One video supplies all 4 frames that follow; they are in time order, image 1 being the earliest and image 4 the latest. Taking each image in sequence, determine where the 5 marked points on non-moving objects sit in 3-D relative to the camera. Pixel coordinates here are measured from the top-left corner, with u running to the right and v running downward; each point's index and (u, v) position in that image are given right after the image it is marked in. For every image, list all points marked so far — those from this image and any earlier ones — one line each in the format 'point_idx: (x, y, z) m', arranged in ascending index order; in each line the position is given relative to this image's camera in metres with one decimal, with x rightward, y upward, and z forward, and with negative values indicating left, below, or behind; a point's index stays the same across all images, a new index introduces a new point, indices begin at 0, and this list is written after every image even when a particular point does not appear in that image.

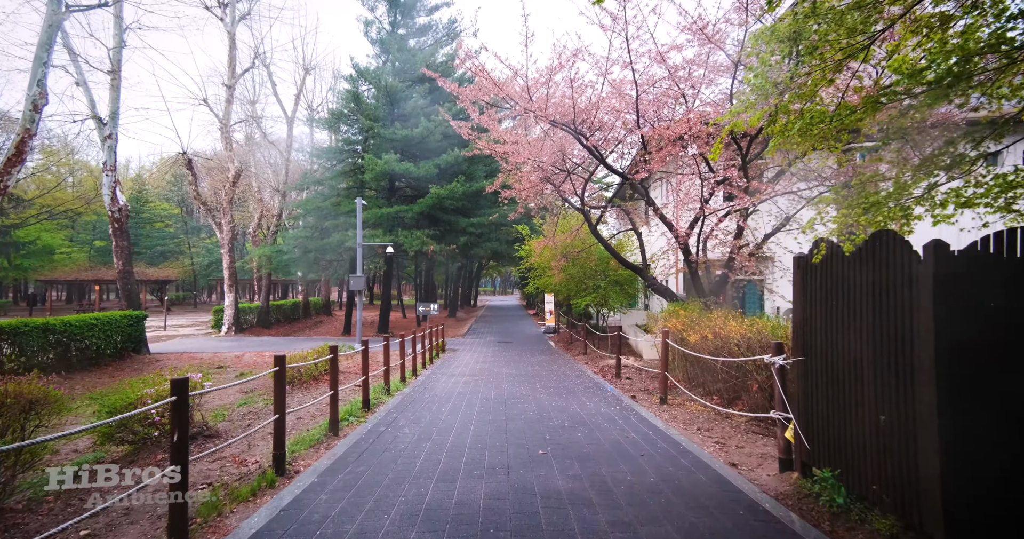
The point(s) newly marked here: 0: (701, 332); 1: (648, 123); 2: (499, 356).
0: (+2.5, -0.8, +8.1) m
1: (+2.5, +2.7, +10.9) m
2: (-0.4, -2.4, +16.3) m
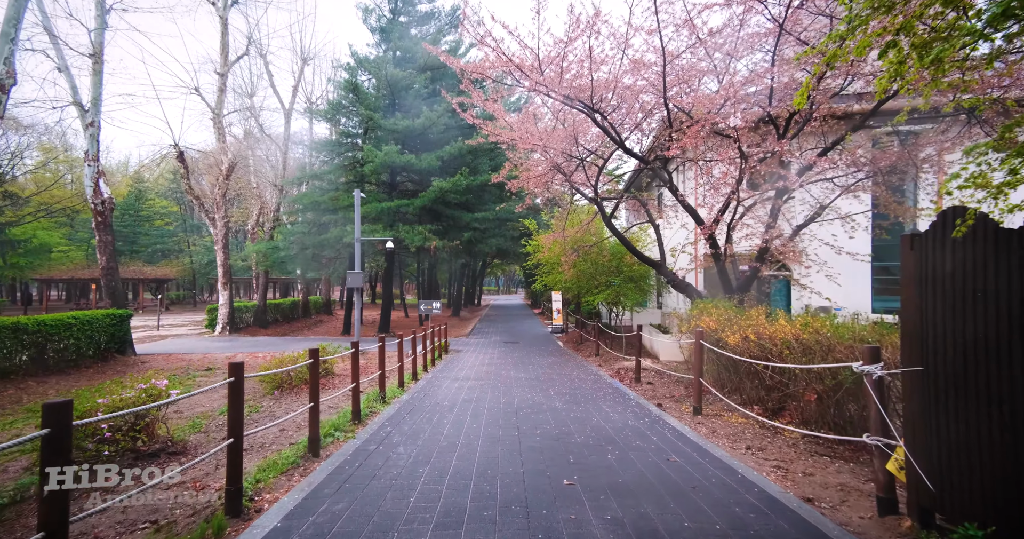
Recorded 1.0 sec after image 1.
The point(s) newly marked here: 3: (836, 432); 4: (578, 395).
0: (+2.7, -0.7, +7.1) m
1: (+2.6, +2.8, +9.9) m
2: (-0.2, -2.2, +15.2) m
3: (+3.0, -1.5, +5.5) m
4: (+0.9, -1.8, +8.6) m
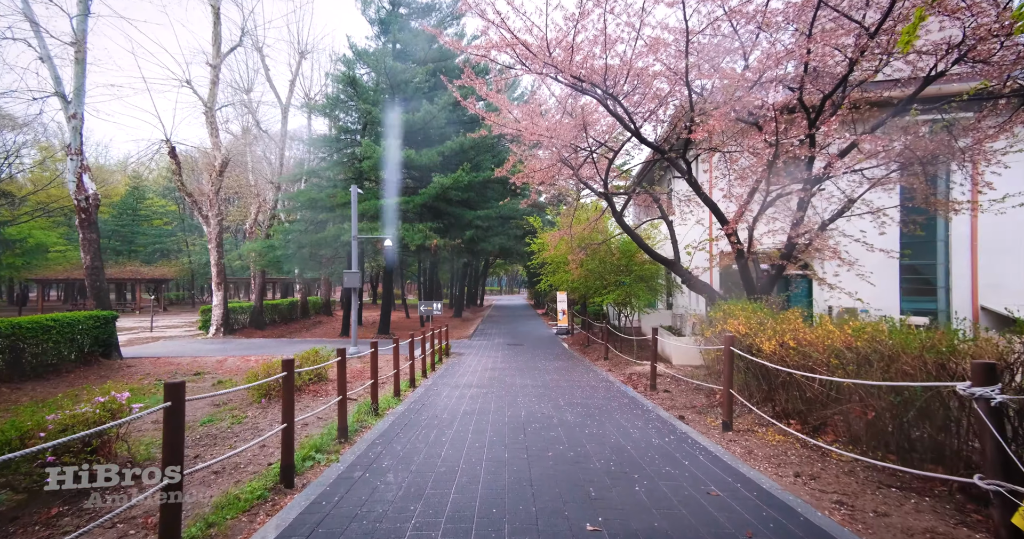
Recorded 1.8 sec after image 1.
0: (+2.7, -0.7, +6.3) m
1: (+2.7, +2.8, +9.1) m
2: (-0.1, -2.2, +14.4) m
3: (+3.1, -1.5, +4.7) m
4: (+1.0, -1.8, +7.8) m
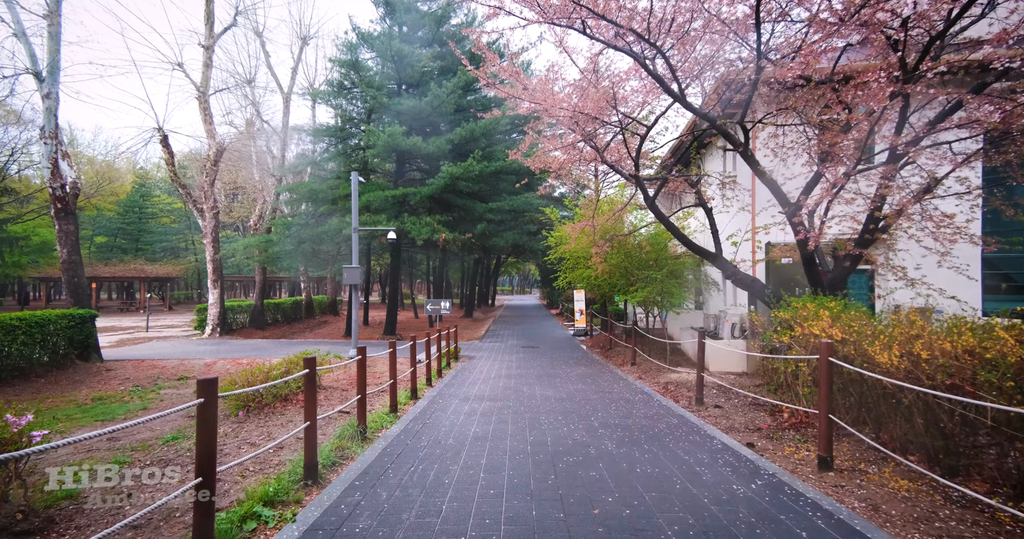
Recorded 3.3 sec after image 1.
0: (+2.9, -0.6, +4.7) m
1: (+3.0, +2.9, +7.5) m
2: (+0.3, -2.1, +12.9) m
3: (+3.2, -1.4, +3.1) m
4: (+1.3, -1.6, +6.2) m
